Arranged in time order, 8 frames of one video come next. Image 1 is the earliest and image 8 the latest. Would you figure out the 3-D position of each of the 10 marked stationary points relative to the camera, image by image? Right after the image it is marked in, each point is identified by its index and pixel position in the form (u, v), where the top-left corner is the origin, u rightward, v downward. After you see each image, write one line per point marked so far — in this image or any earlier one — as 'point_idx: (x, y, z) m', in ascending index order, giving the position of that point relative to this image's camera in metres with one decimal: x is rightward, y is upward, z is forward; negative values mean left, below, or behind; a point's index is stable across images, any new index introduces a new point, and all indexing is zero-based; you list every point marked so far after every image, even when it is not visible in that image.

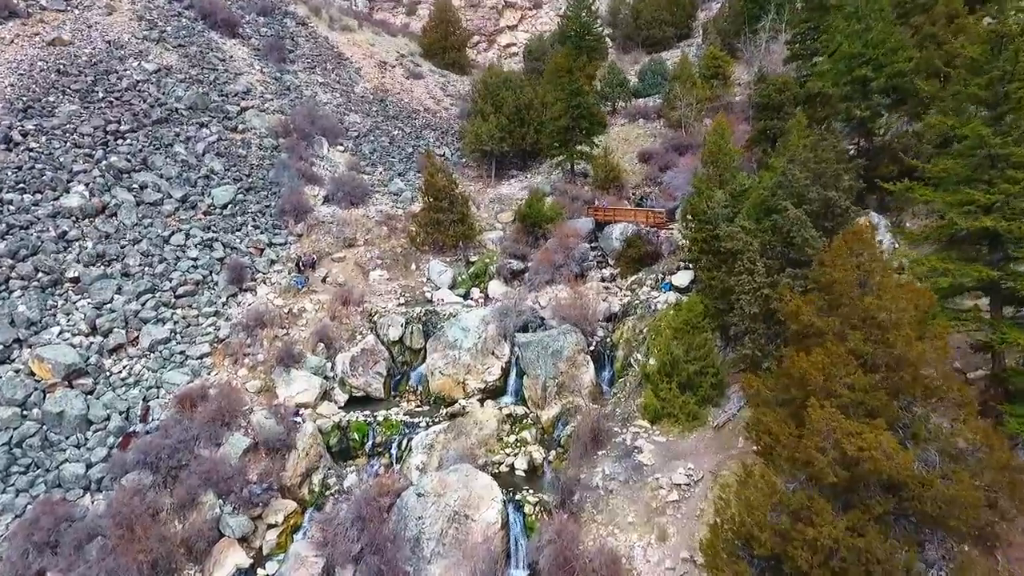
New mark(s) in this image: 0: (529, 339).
0: (+0.6, -1.6, +19.4) m
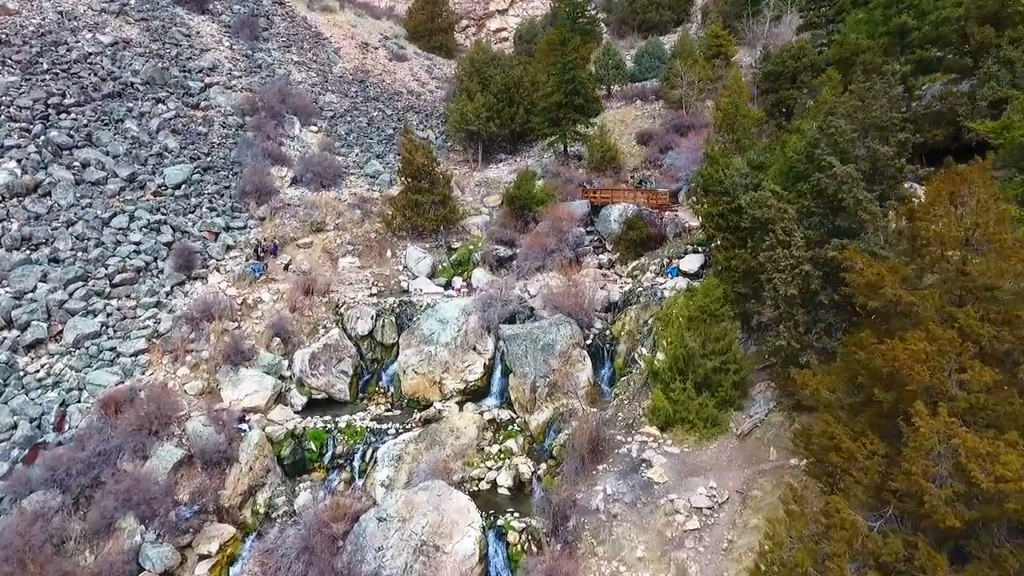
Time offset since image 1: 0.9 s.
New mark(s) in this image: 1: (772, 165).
0: (+0.1, -1.2, +16.6) m
1: (+6.9, +3.4, +16.8) m
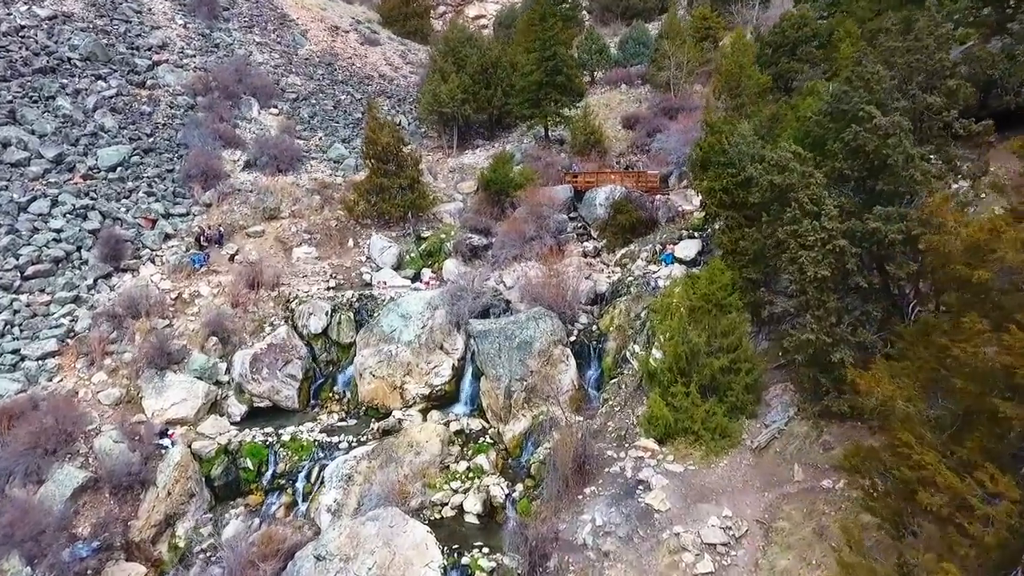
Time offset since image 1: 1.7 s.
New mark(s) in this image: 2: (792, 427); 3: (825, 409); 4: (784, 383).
0: (-0.5, -0.9, +14.3) m
1: (+6.2, +3.7, +14.6) m
2: (+5.0, -2.5, +10.9) m
3: (+5.6, -2.2, +10.7) m
4: (+5.3, -1.9, +11.8) m
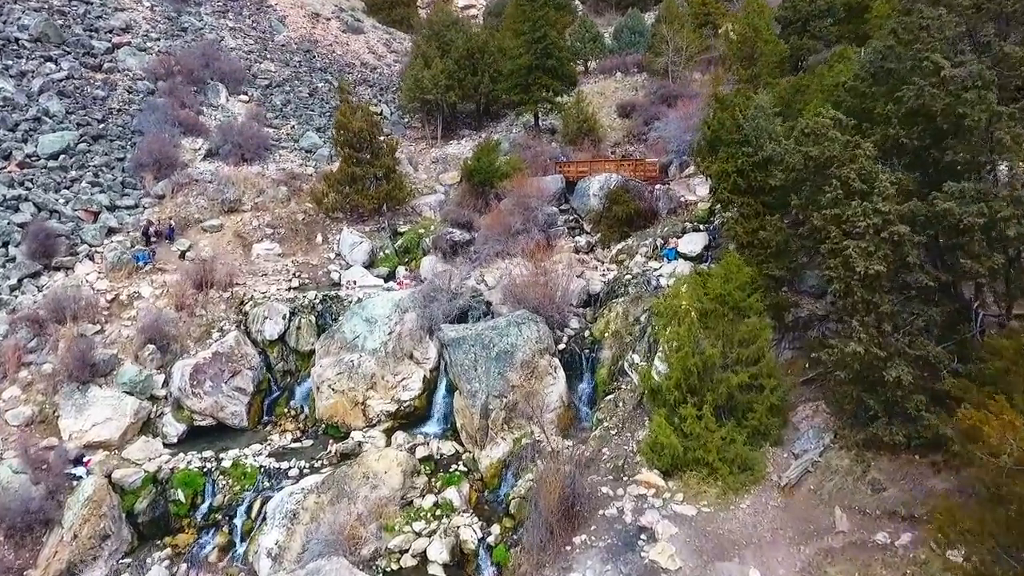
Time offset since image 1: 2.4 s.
0: (-1.0, -0.9, +12.3) m
1: (+5.8, +3.7, +12.6) m
2: (+4.6, -2.5, +8.9) m
3: (+5.2, -2.2, +8.7) m
4: (+4.8, -1.8, +9.8) m
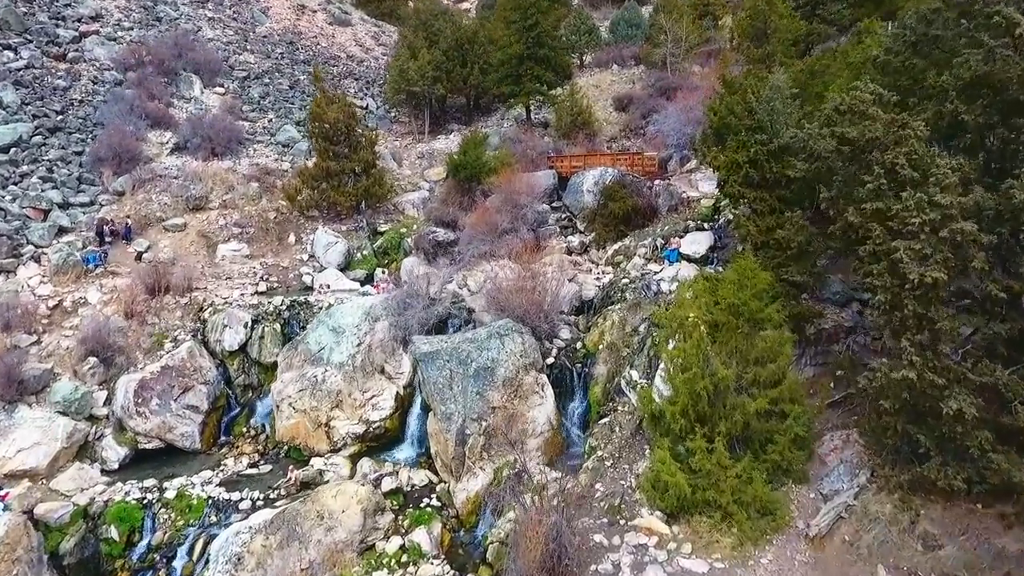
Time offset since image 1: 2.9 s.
0: (-1.3, -1.0, +10.8) m
1: (+5.4, +3.6, +11.2) m
2: (+4.3, -2.6, +7.5) m
3: (+4.9, -2.3, +7.3) m
4: (+4.5, -2.0, +8.3) m
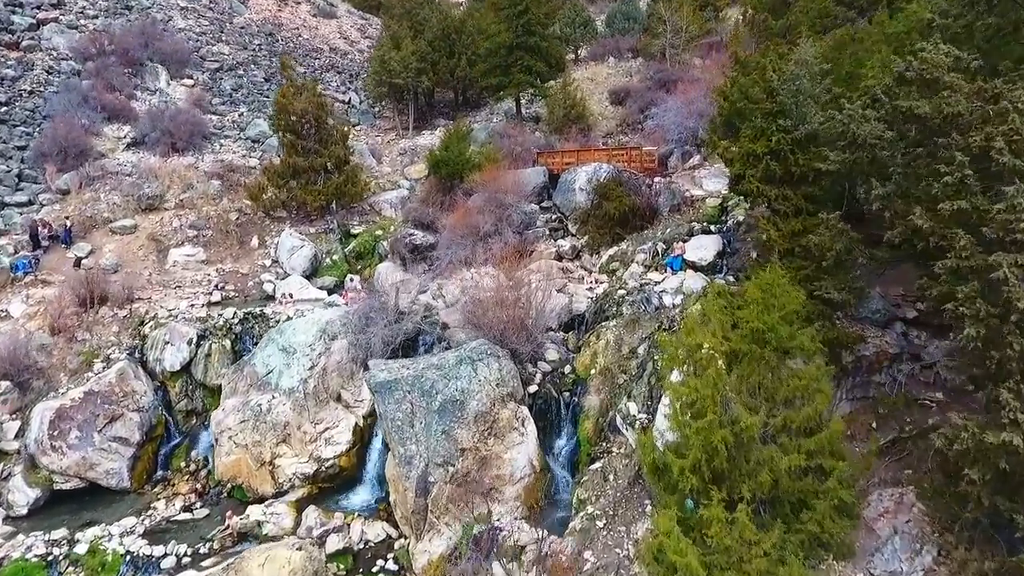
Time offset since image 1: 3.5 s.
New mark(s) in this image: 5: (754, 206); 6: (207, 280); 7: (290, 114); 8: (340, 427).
0: (-1.6, -1.3, +9.1) m
1: (+5.1, +3.4, +9.5) m
2: (+4.0, -2.8, +5.8) m
3: (+4.5, -2.5, +5.6) m
4: (+4.2, -2.2, +6.7) m
5: (+3.5, +1.2, +8.9) m
6: (-7.6, +0.2, +15.2) m
7: (-6.3, +4.9, +17.3) m
8: (-2.9, -2.3, +10.1) m
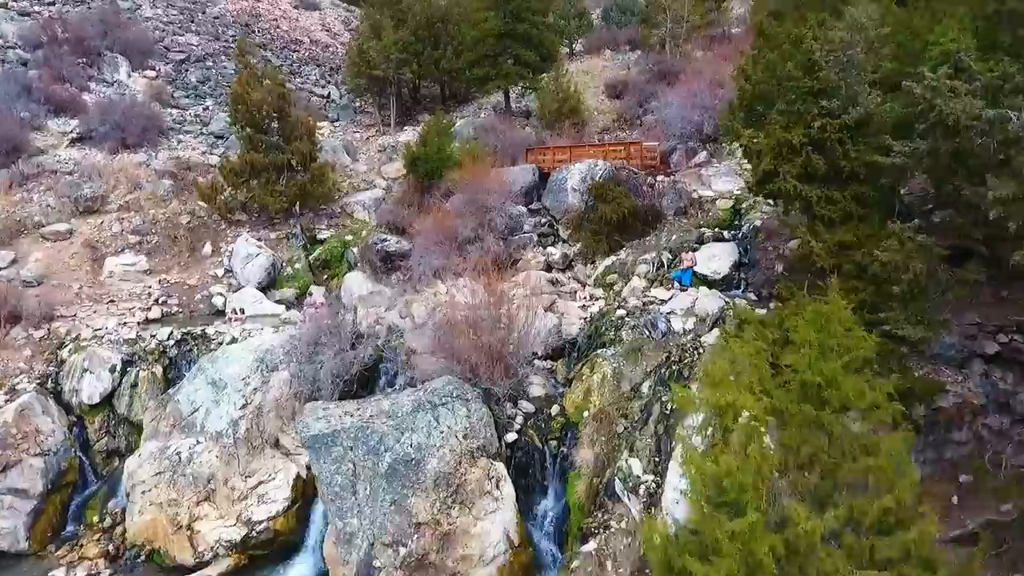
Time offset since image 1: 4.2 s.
0: (-2.0, -1.6, +7.2) m
1: (+4.7, +3.1, +7.7) m
2: (+3.7, -3.1, +4.0) m
3: (+4.2, -2.8, +3.8) m
4: (+3.9, -2.5, +4.8) m
5: (+3.2, +0.9, +7.1) m
6: (-8.0, -0.1, +13.3) m
7: (-6.6, +4.6, +15.4) m
8: (-3.2, -2.6, +8.3) m
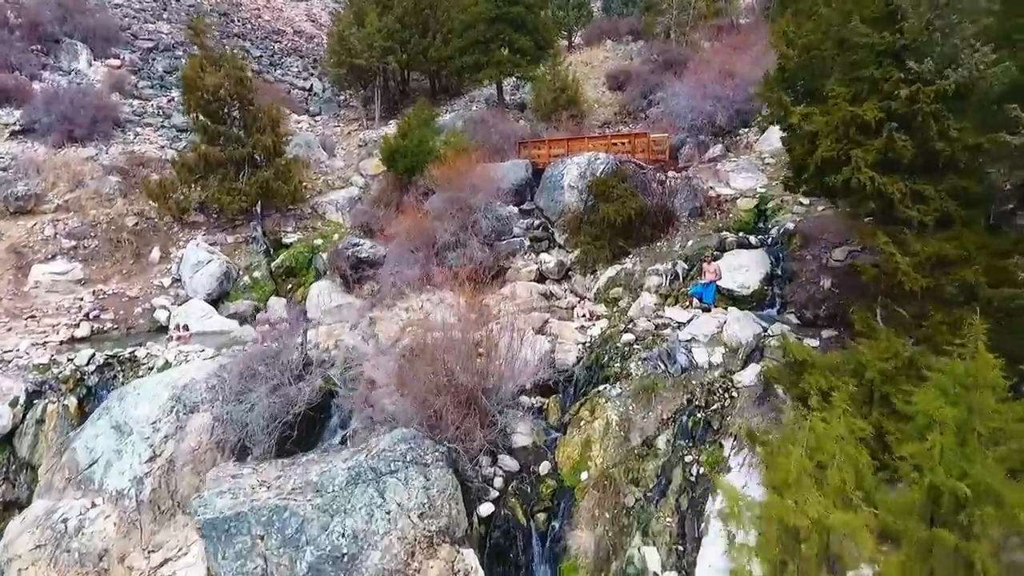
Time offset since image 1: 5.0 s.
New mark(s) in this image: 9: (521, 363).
0: (-2.2, -1.8, +5.4) m
1: (+4.5, +2.9, +5.9) m
2: (+3.4, -3.4, +2.2) m
3: (+4.0, -3.0, +2.0) m
4: (+3.6, -2.7, +3.0) m
5: (+2.9, +0.7, +5.3) m
6: (-8.2, -0.3, +11.5) m
7: (-6.9, +4.4, +13.6) m
8: (-3.4, -2.8, +6.5) m
9: (+0.1, -0.9, +7.0) m
